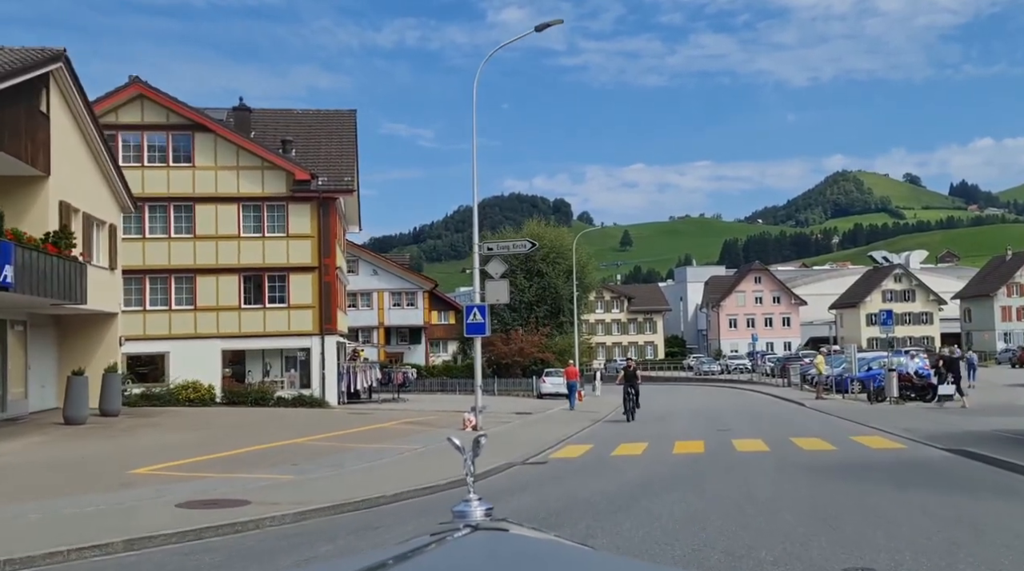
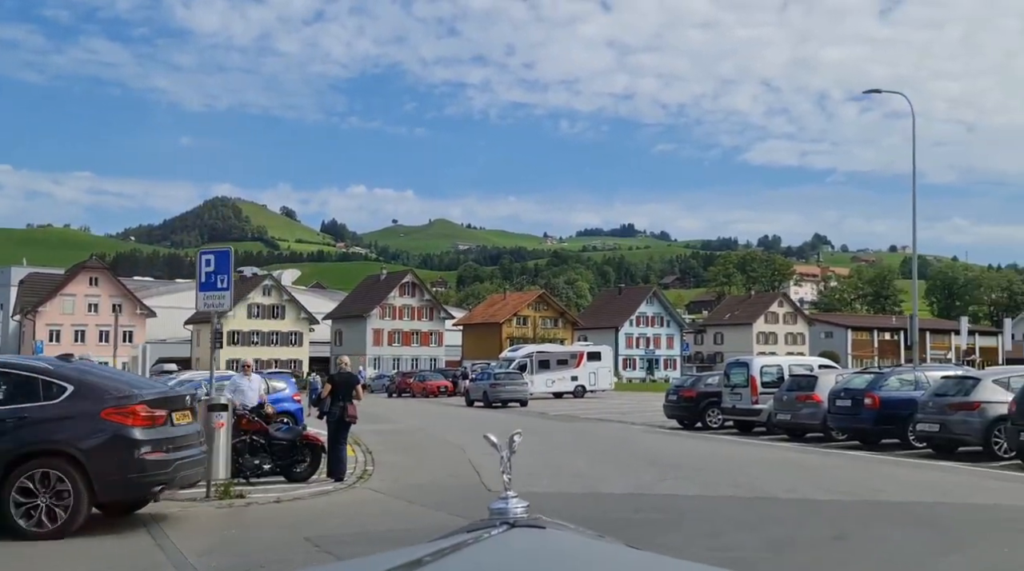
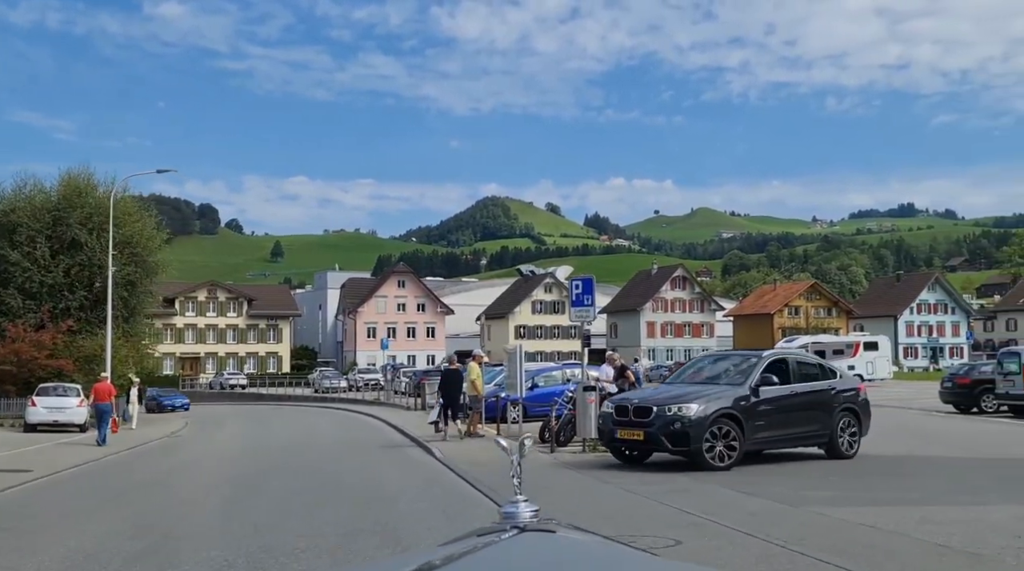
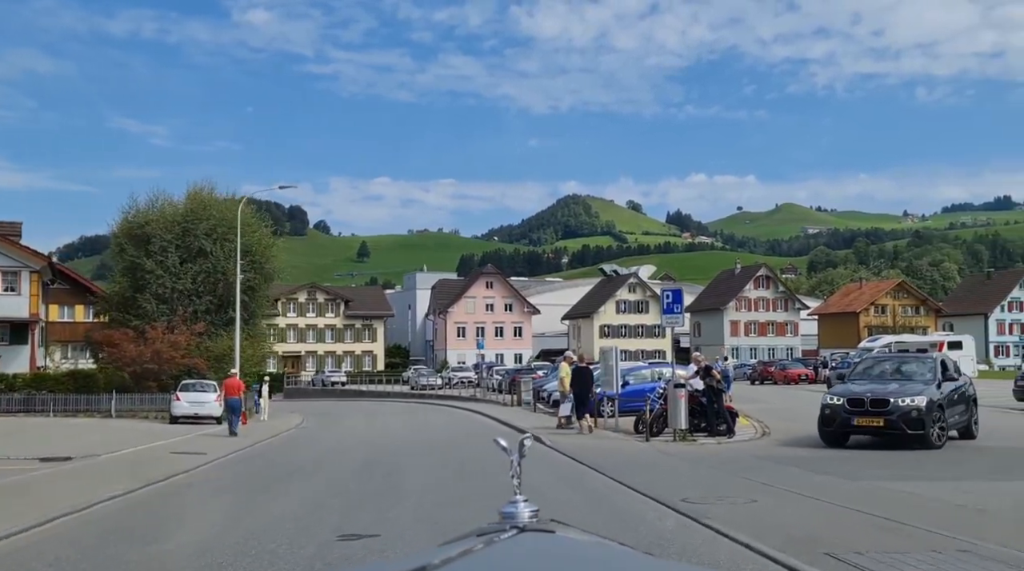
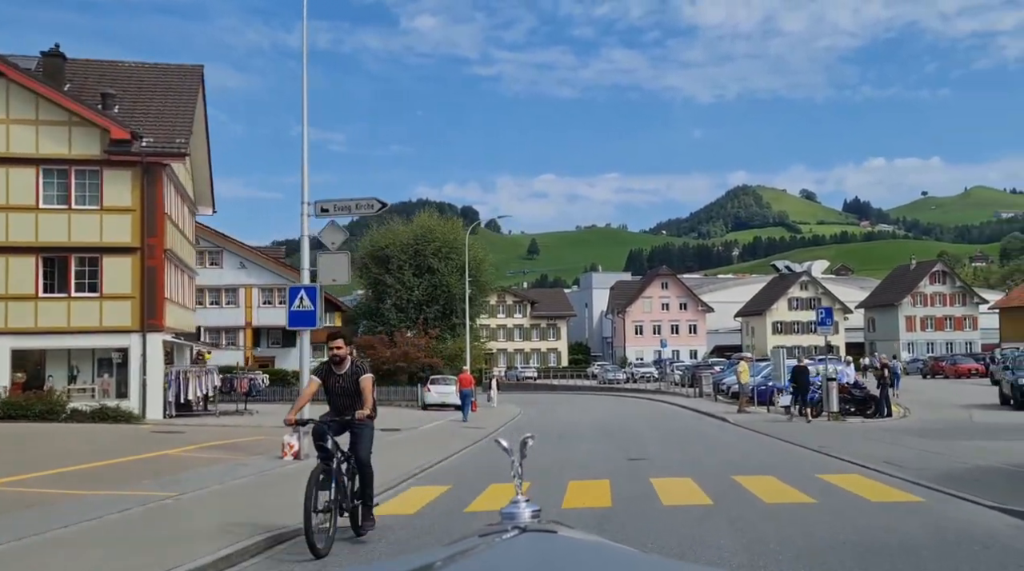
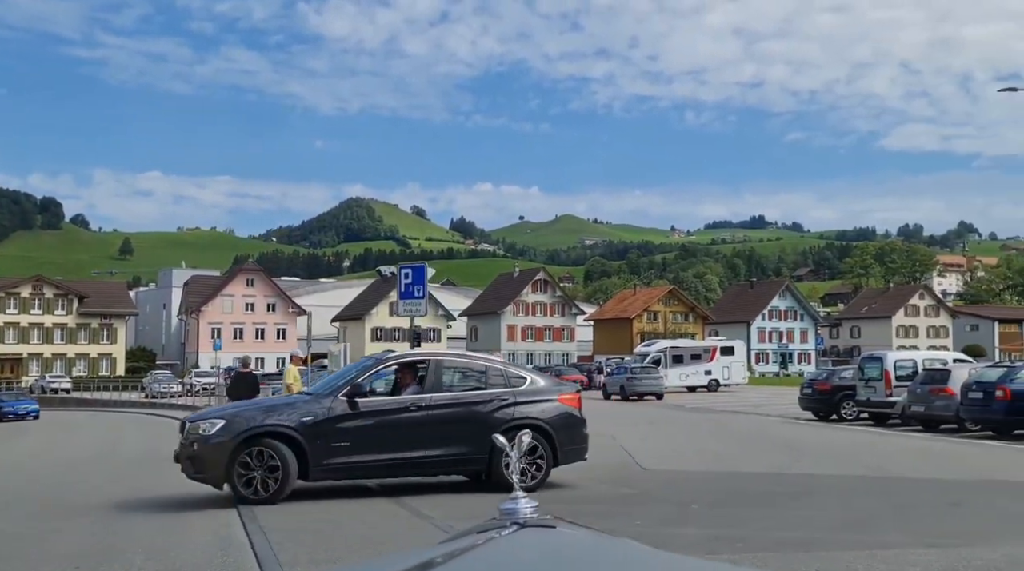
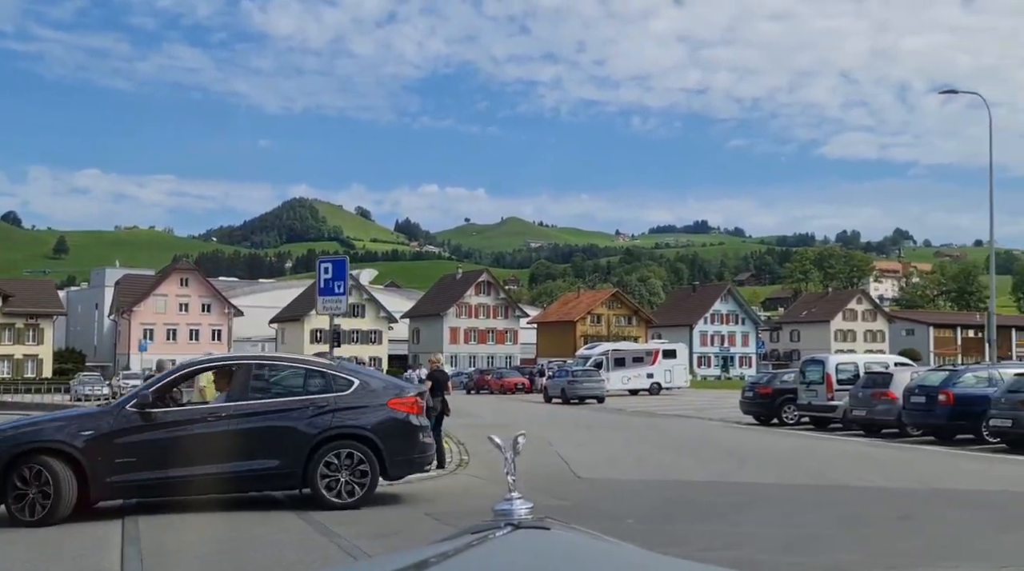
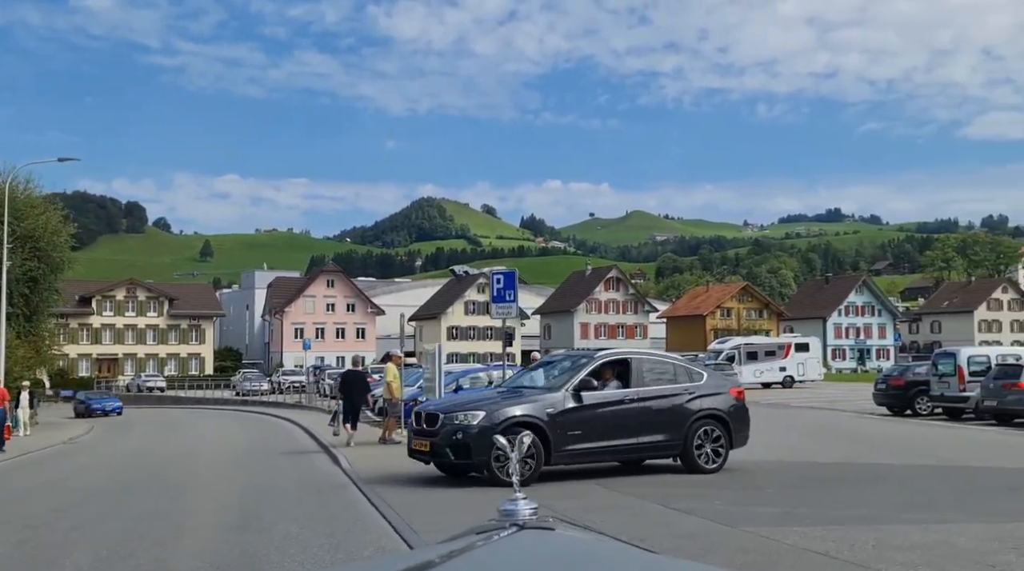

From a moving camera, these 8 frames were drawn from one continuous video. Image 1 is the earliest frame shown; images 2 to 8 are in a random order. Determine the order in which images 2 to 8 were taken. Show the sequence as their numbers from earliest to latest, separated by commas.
5, 4, 3, 8, 6, 7, 2
